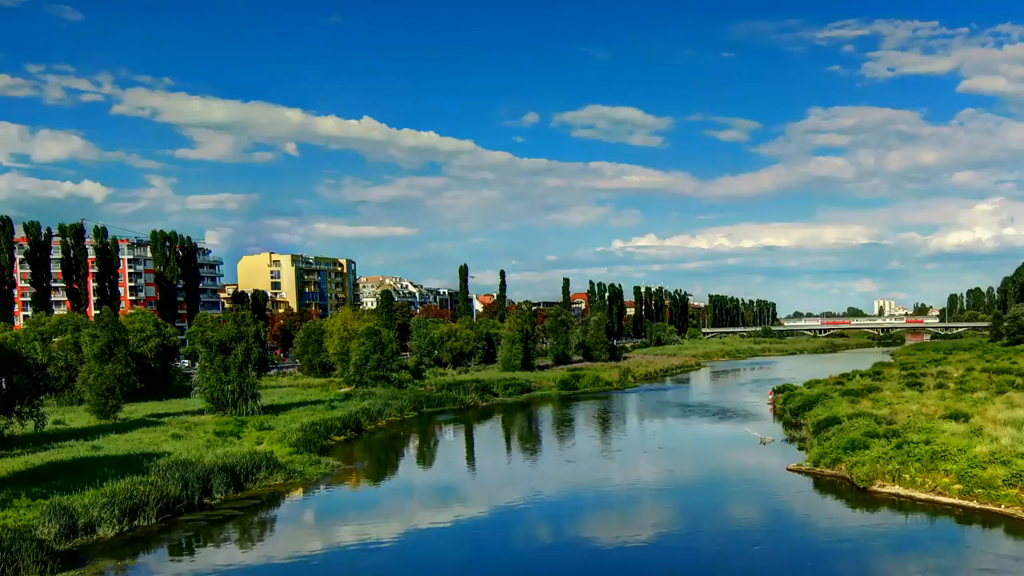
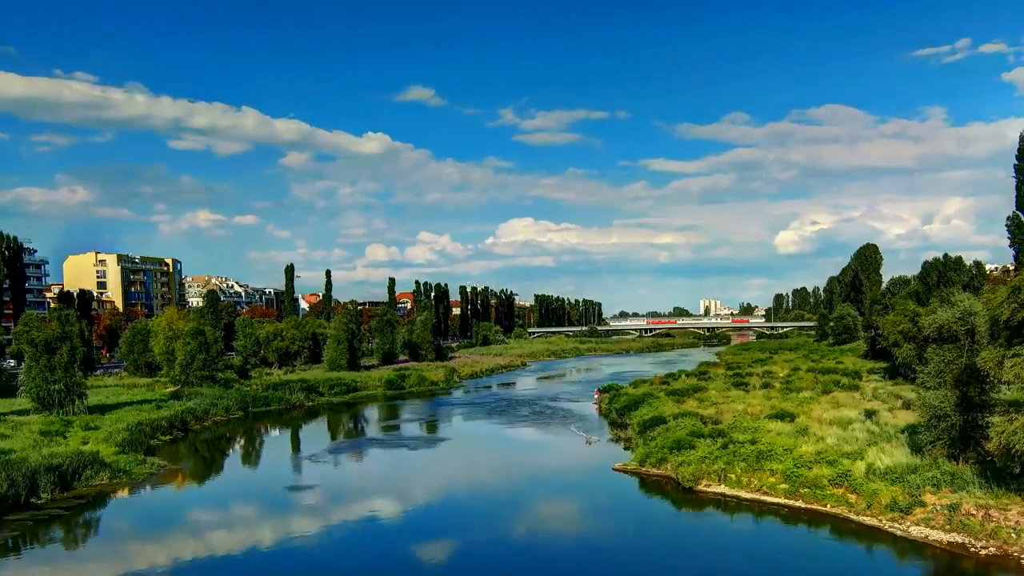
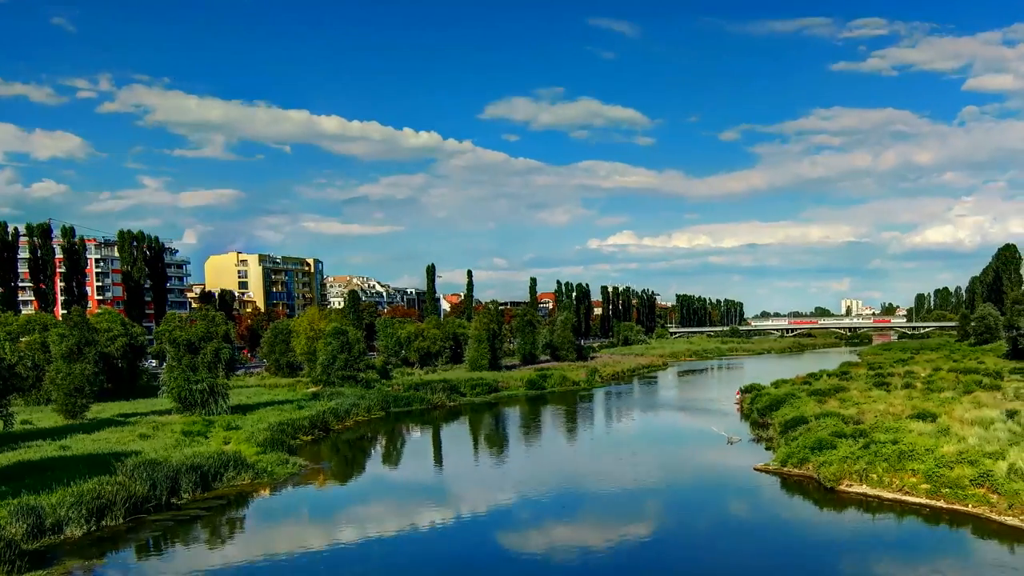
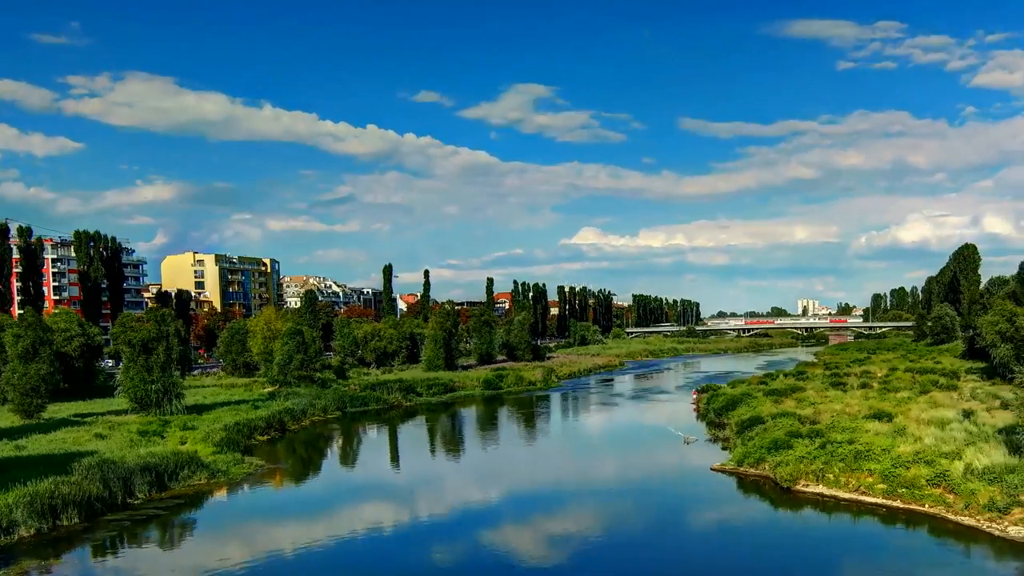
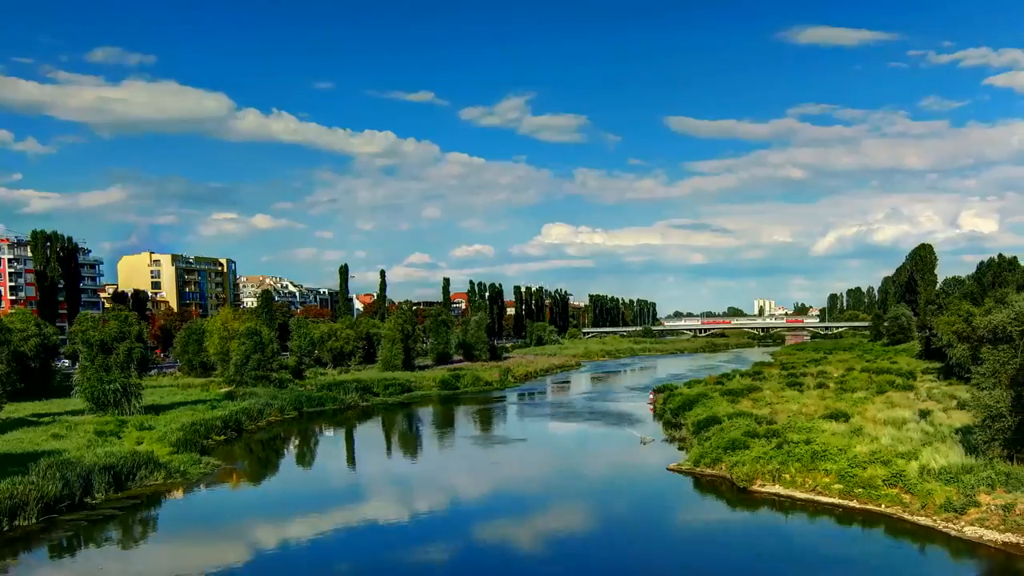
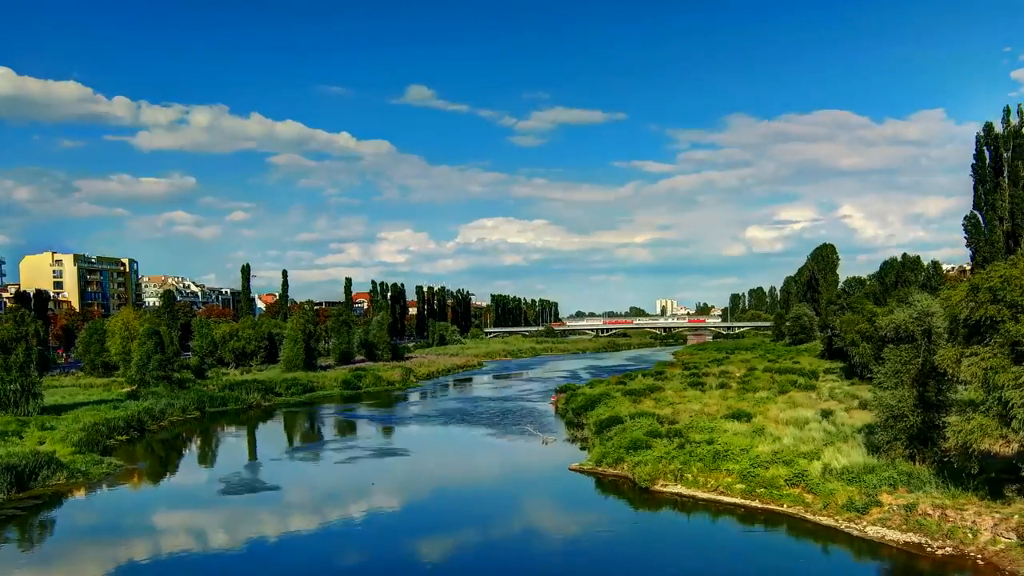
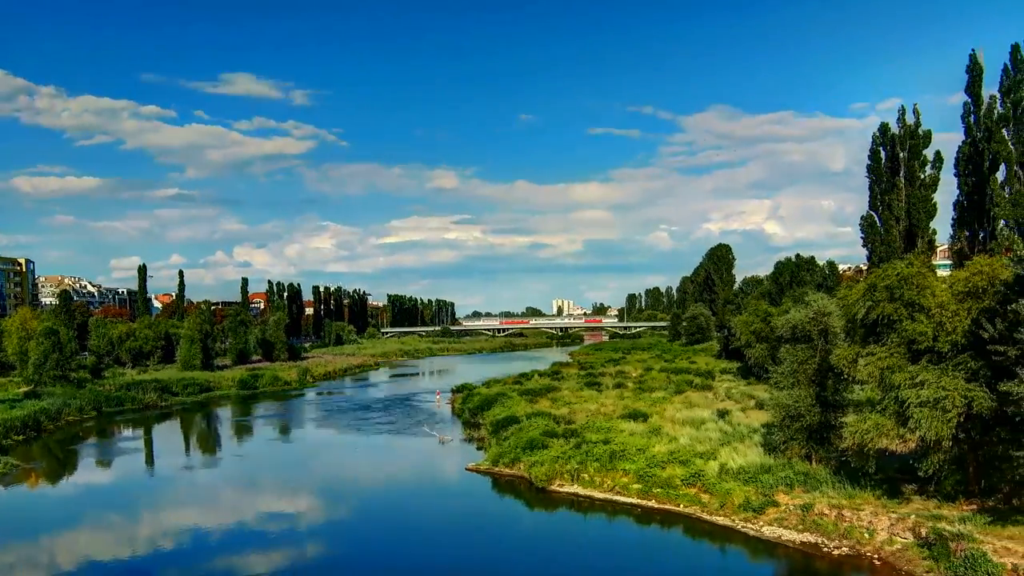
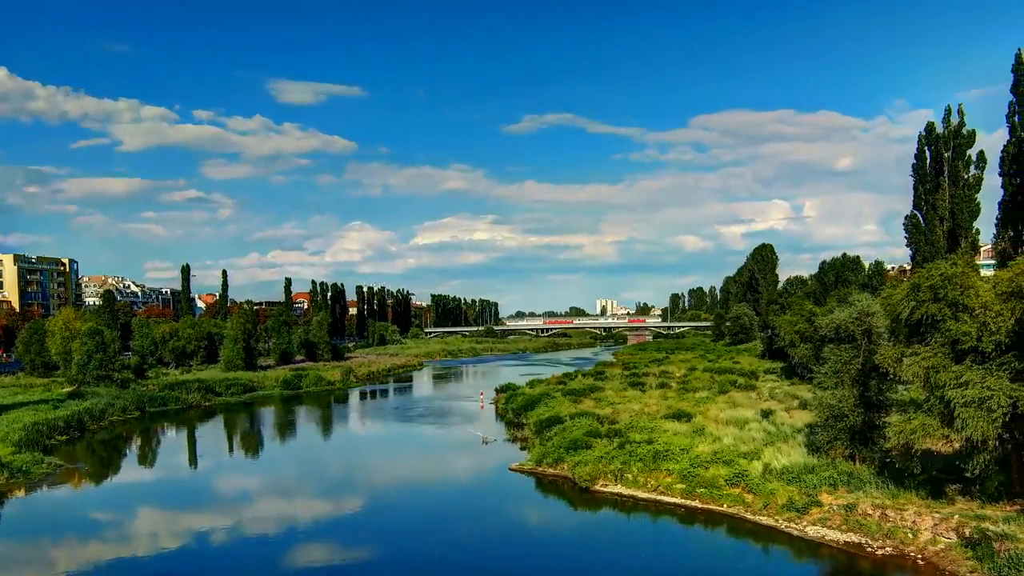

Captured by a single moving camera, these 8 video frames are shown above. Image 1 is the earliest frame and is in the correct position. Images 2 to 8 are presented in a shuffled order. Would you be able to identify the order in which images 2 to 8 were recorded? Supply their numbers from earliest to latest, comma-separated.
3, 4, 5, 2, 6, 8, 7
